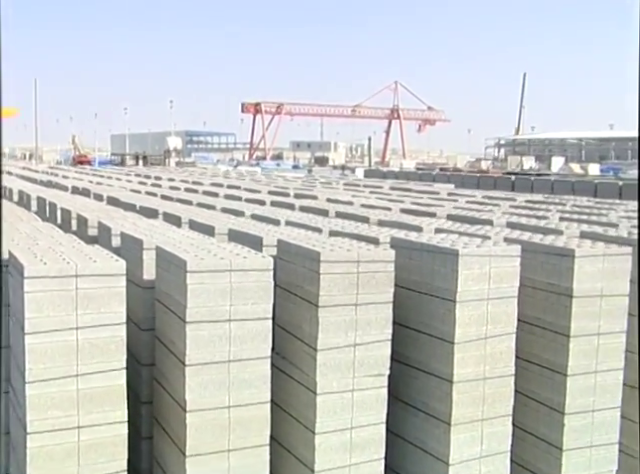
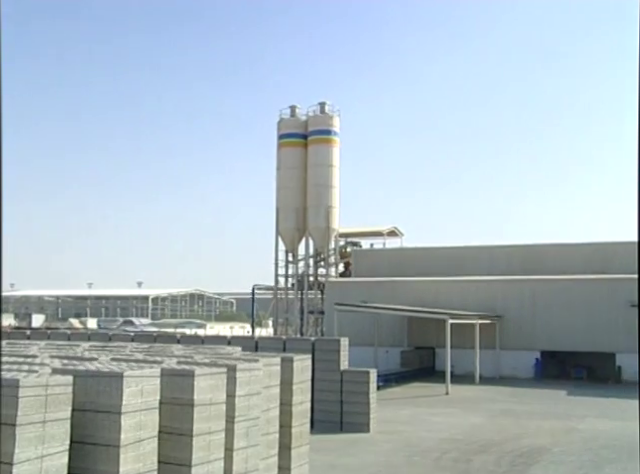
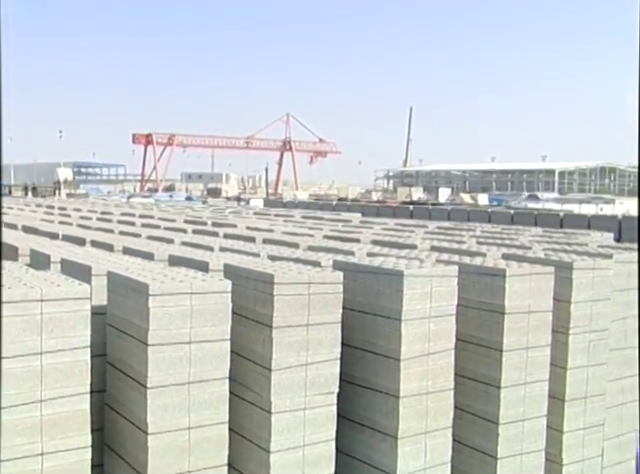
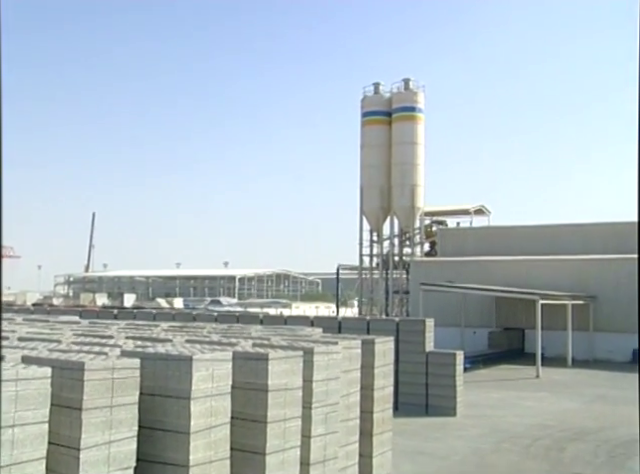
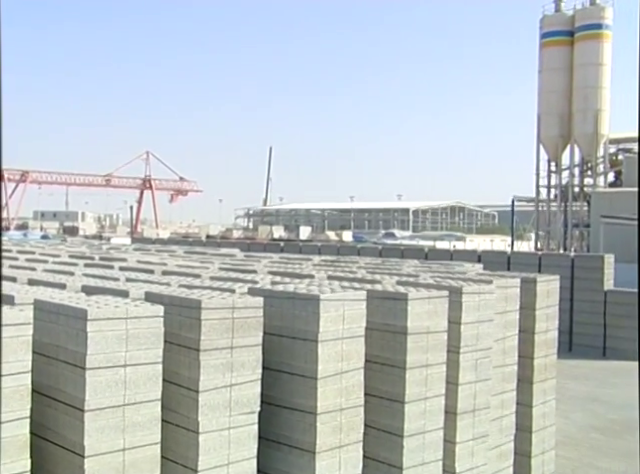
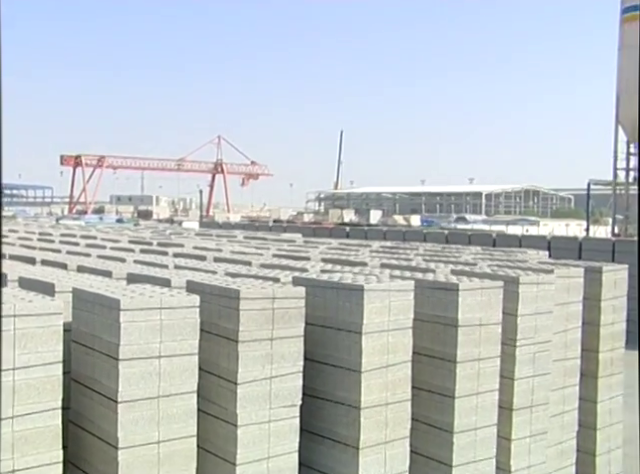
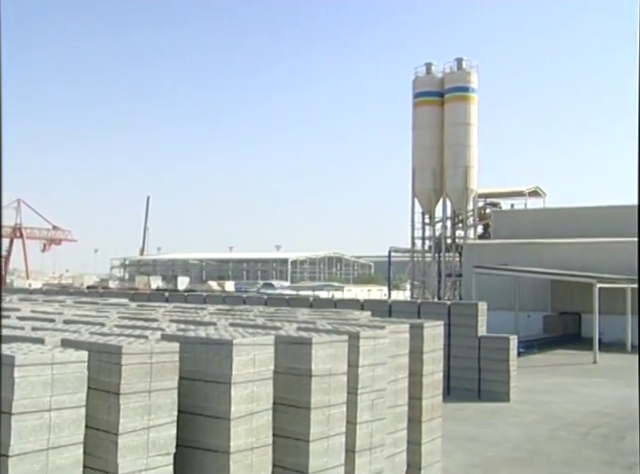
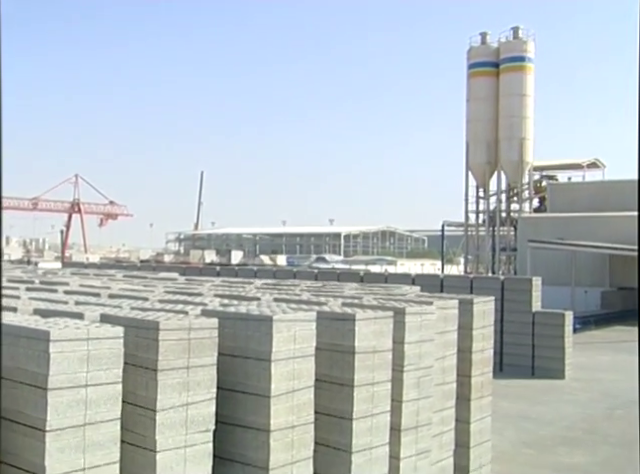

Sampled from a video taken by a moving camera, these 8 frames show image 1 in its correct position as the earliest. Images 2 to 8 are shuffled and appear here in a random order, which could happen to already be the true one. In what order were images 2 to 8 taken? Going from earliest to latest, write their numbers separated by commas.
3, 6, 5, 8, 7, 4, 2
